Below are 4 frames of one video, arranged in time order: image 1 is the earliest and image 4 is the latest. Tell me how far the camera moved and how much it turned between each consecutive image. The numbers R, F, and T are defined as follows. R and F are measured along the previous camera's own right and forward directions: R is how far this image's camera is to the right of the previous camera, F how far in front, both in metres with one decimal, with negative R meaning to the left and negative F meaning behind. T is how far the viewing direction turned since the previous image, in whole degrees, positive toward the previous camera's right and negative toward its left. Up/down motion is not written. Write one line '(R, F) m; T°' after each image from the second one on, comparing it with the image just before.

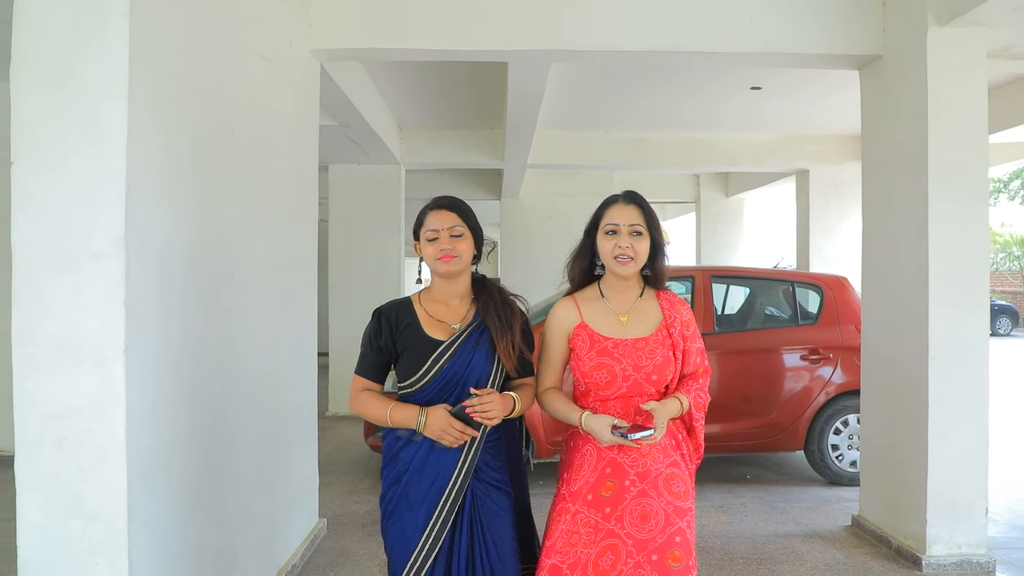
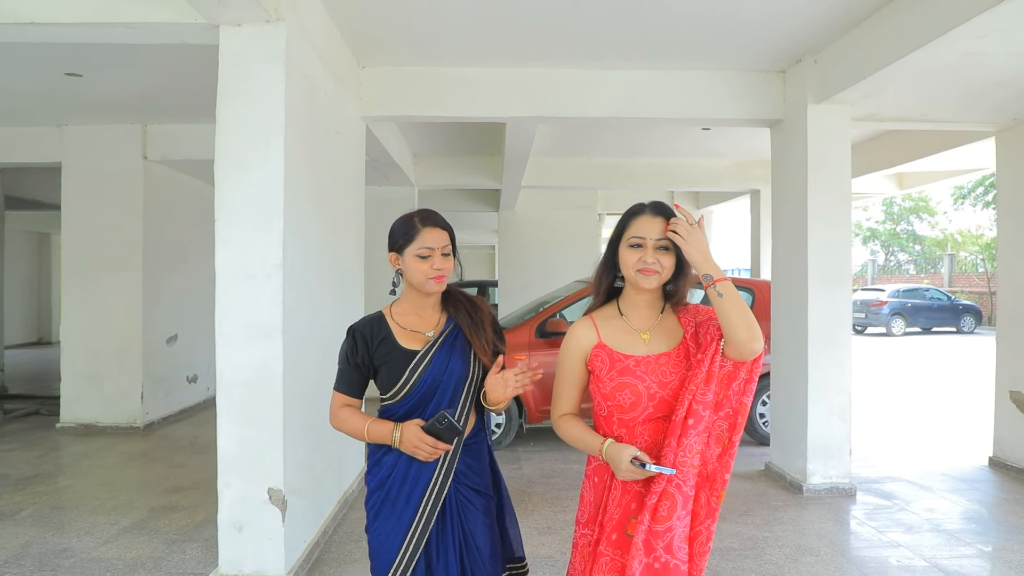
(0.0, -1.1) m; 0°
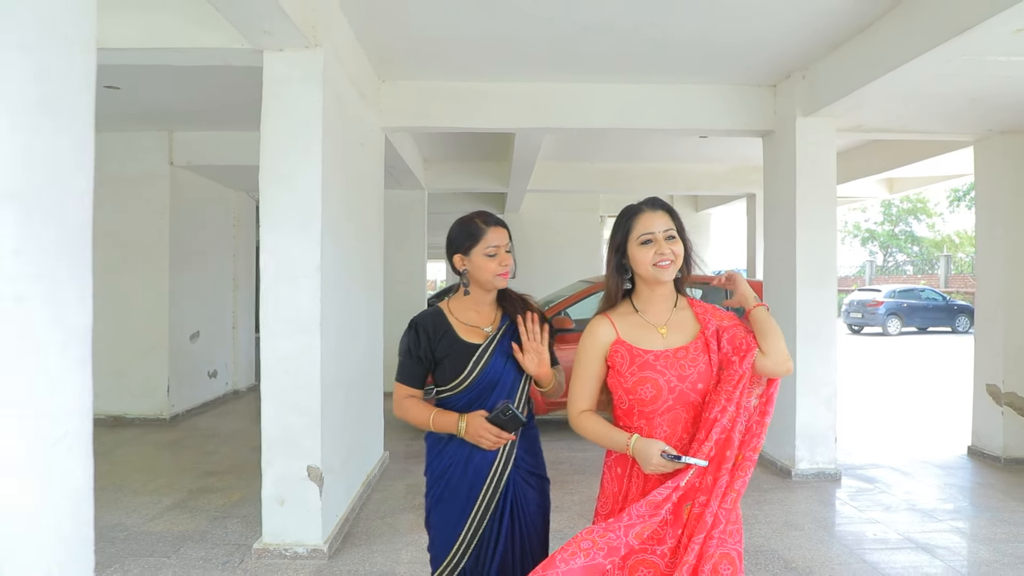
(-0.1, -0.3) m; 0°
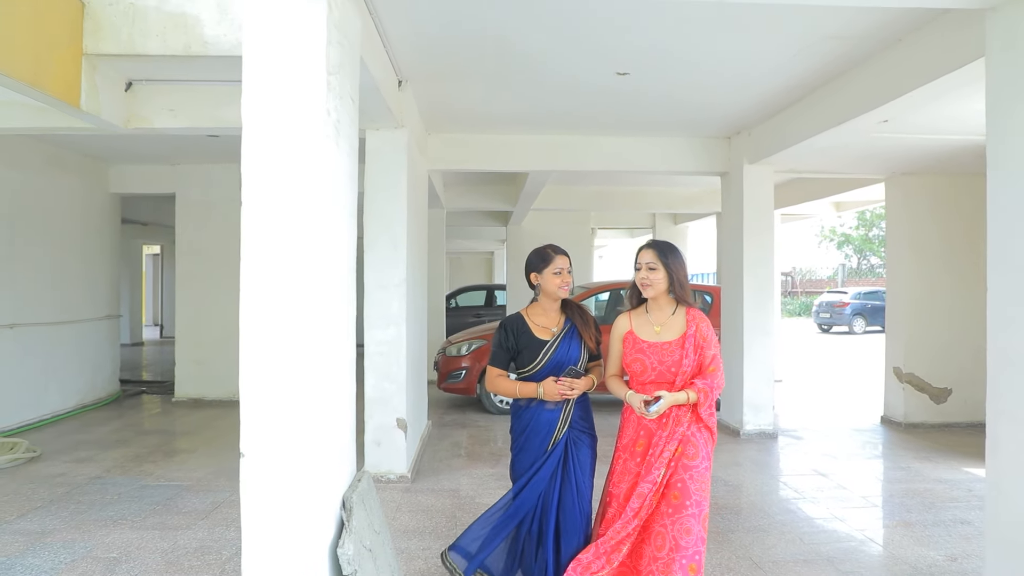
(-0.3, -1.3) m; +1°
